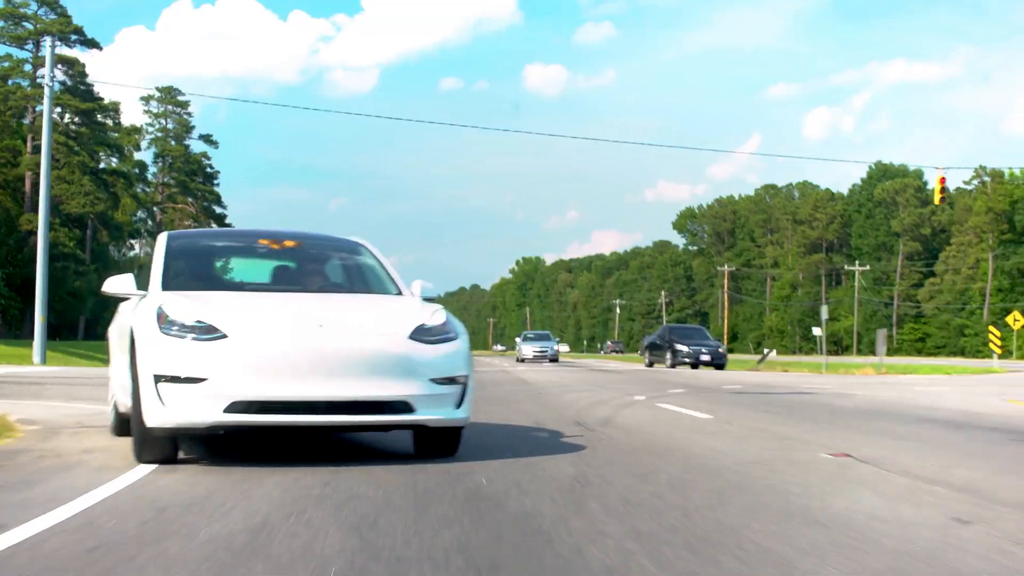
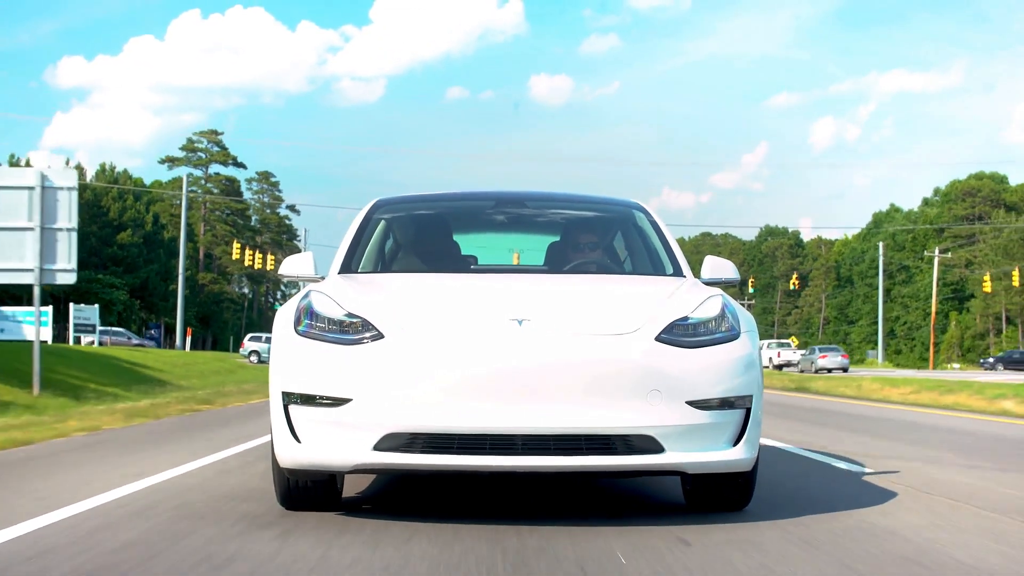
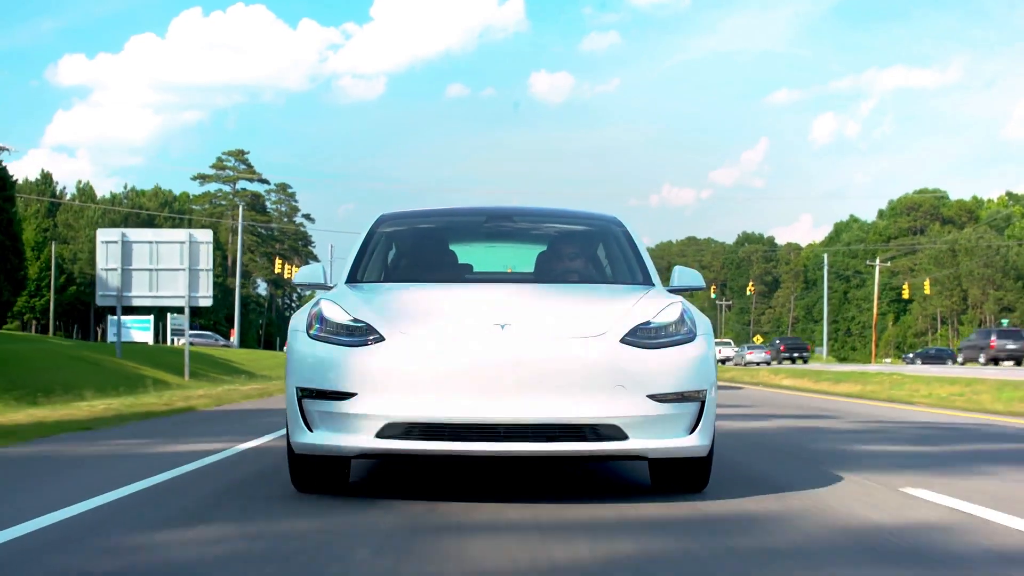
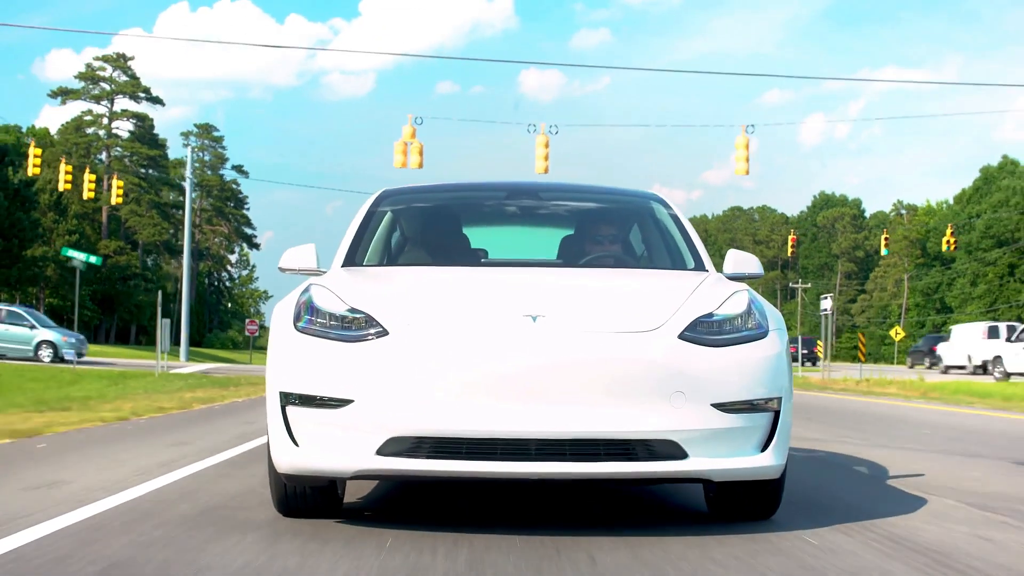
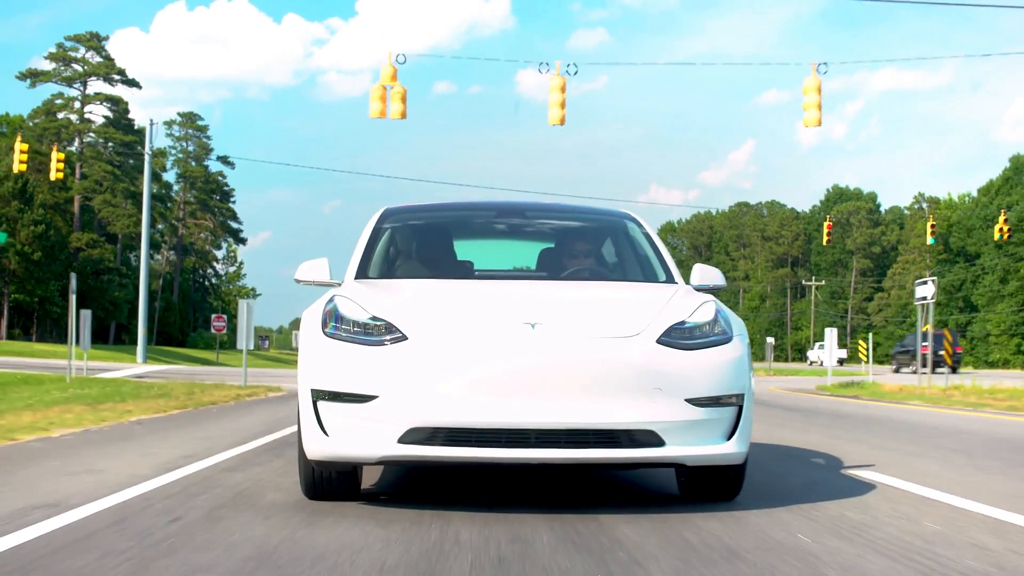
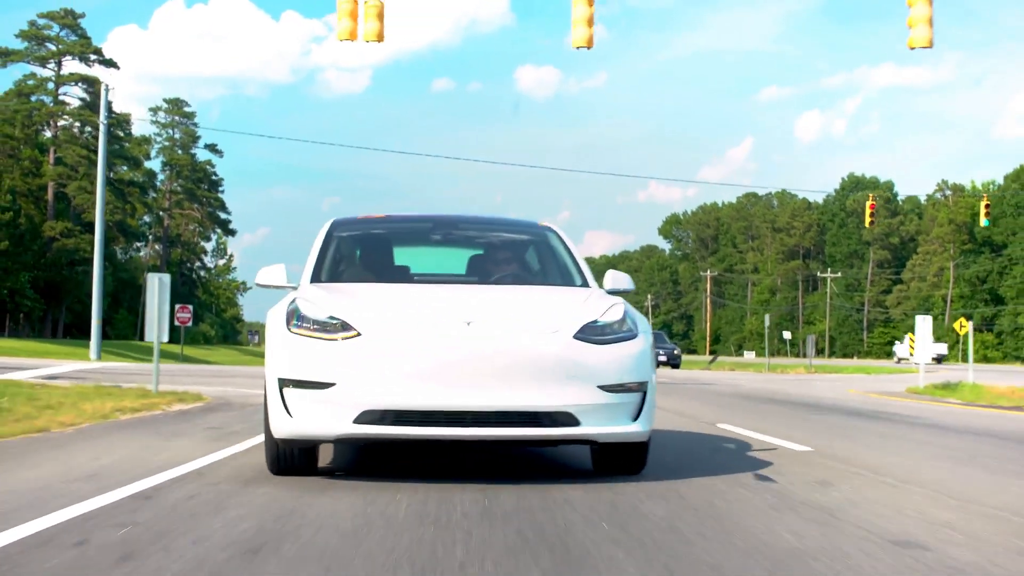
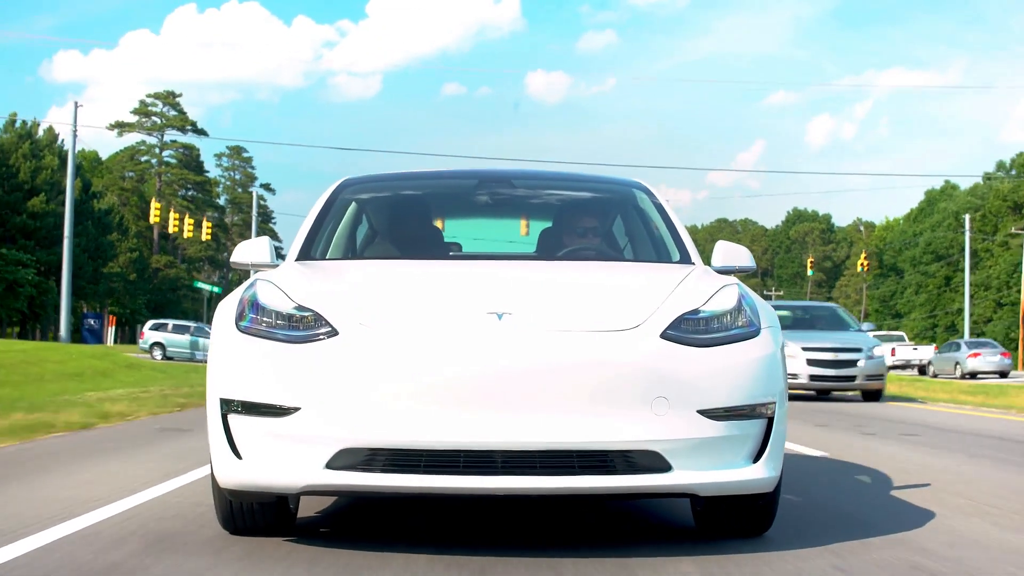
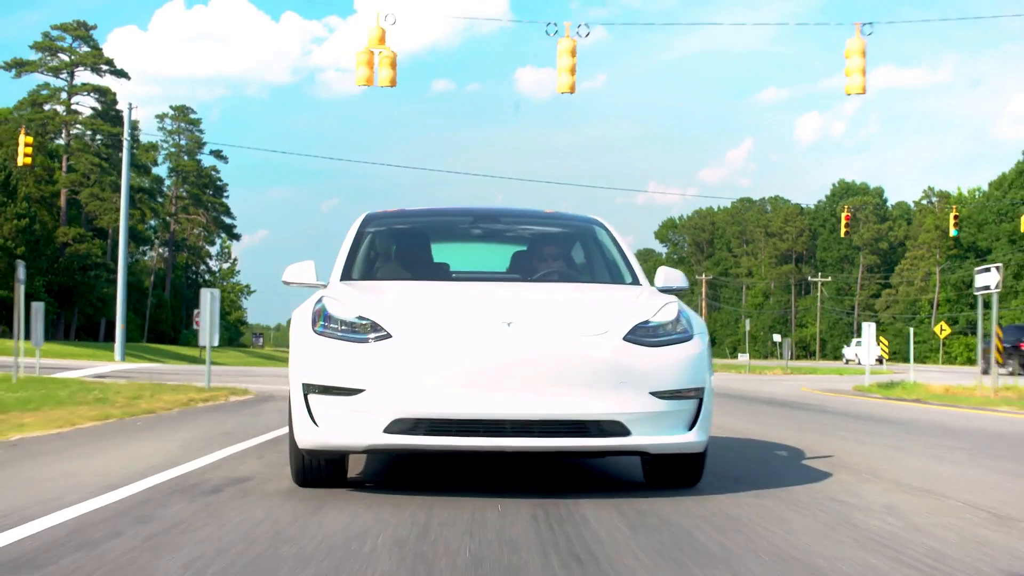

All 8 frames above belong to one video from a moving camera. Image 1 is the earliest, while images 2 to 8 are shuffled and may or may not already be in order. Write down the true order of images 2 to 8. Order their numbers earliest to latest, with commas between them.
6, 8, 5, 4, 7, 2, 3
